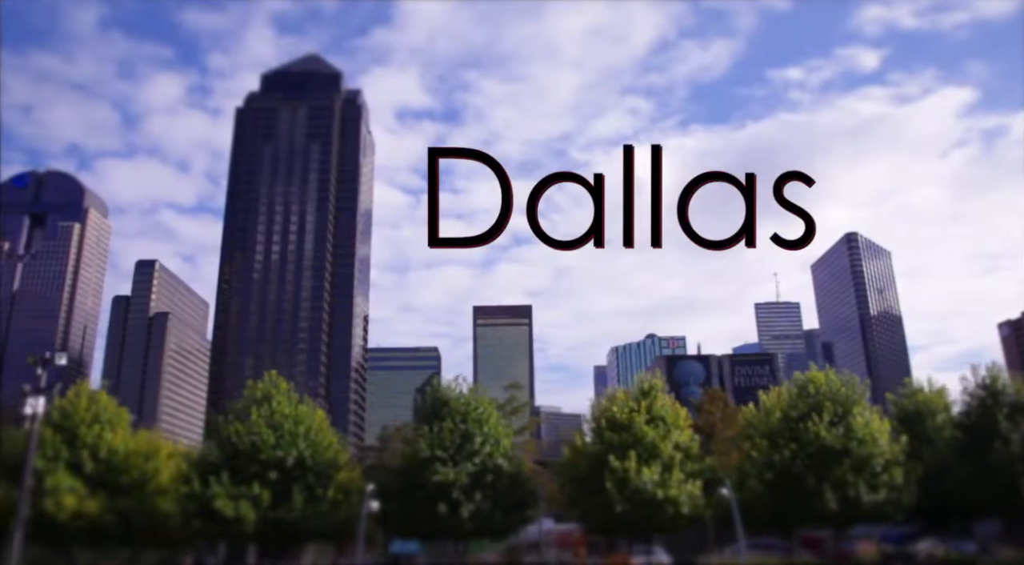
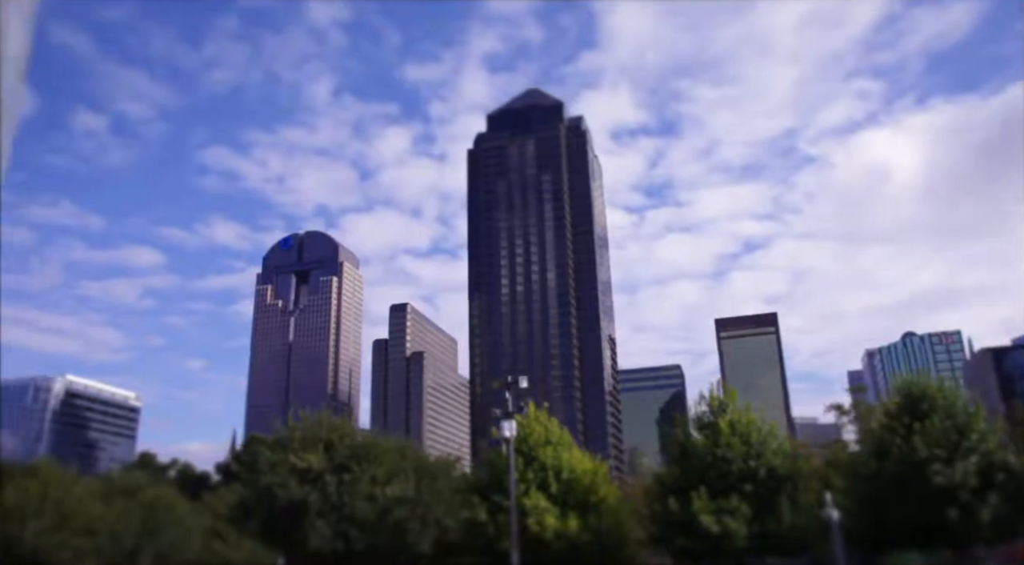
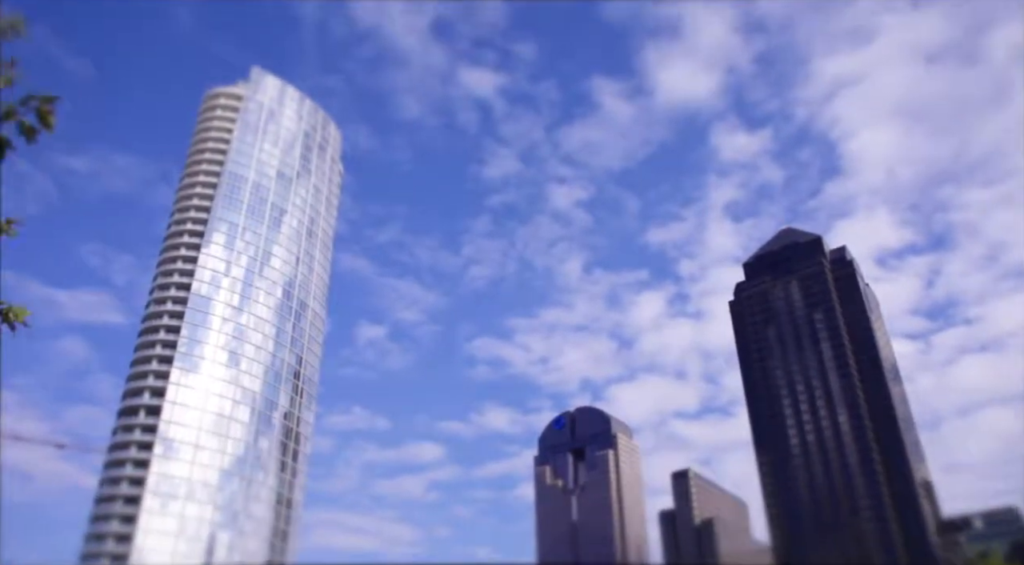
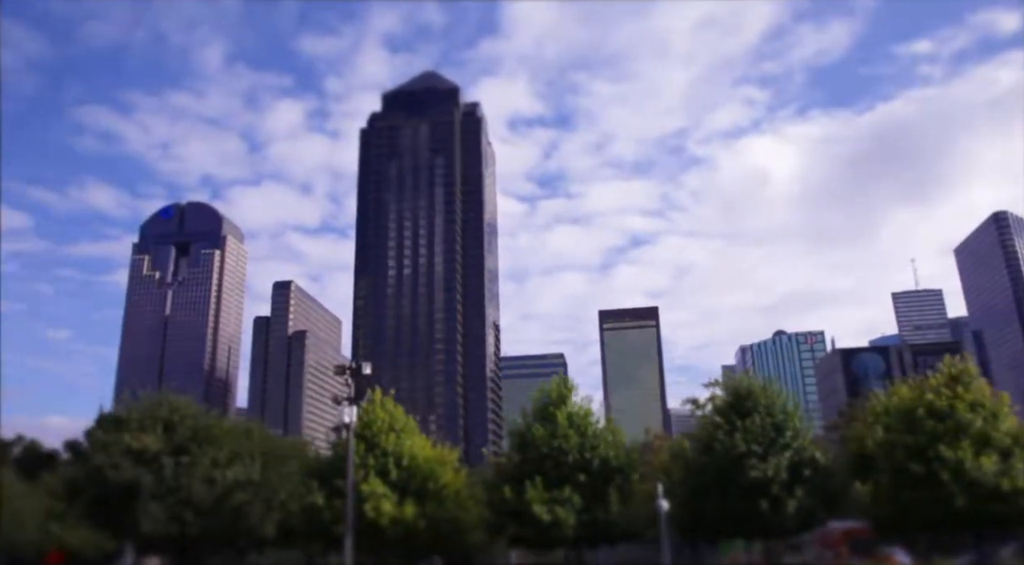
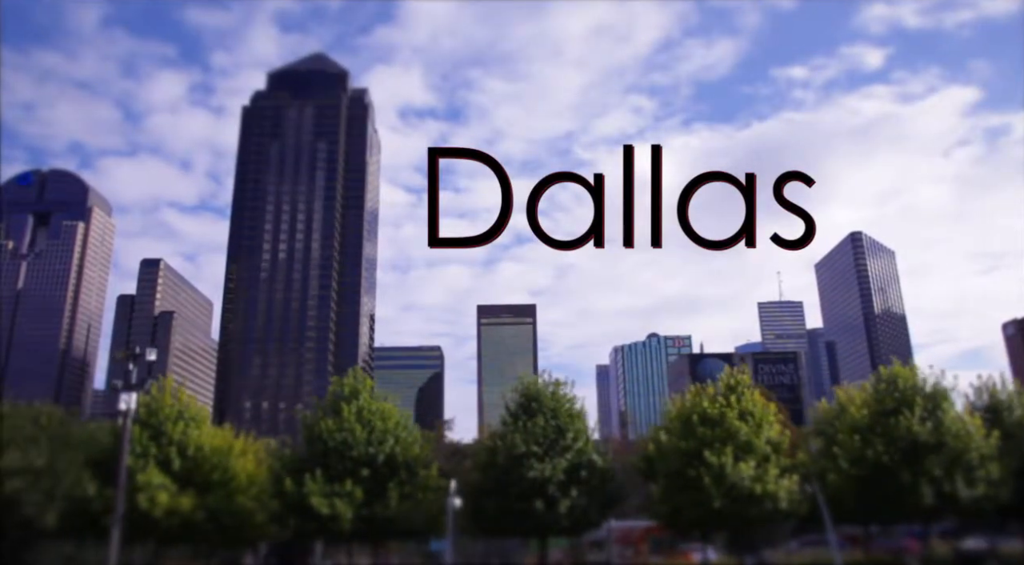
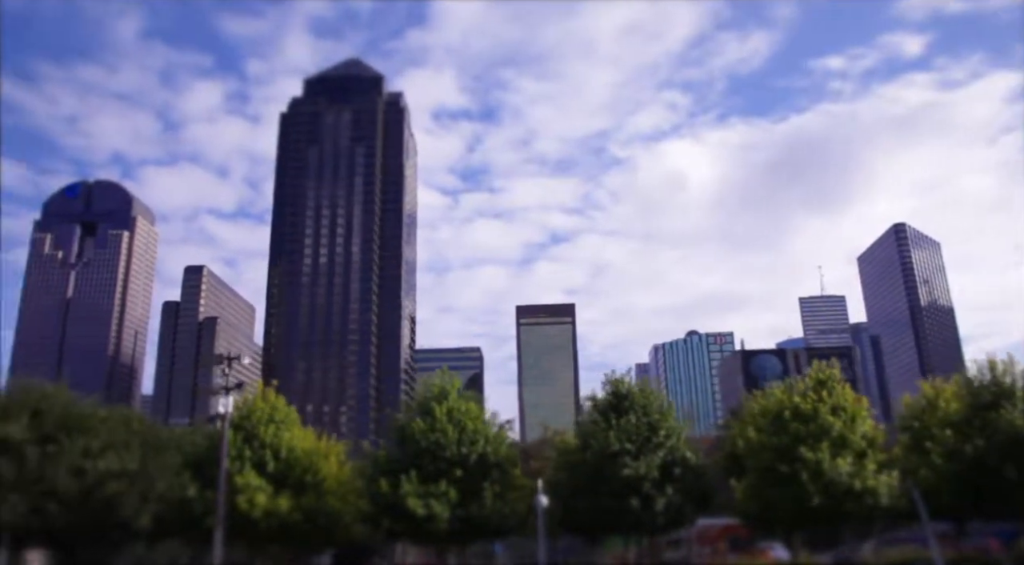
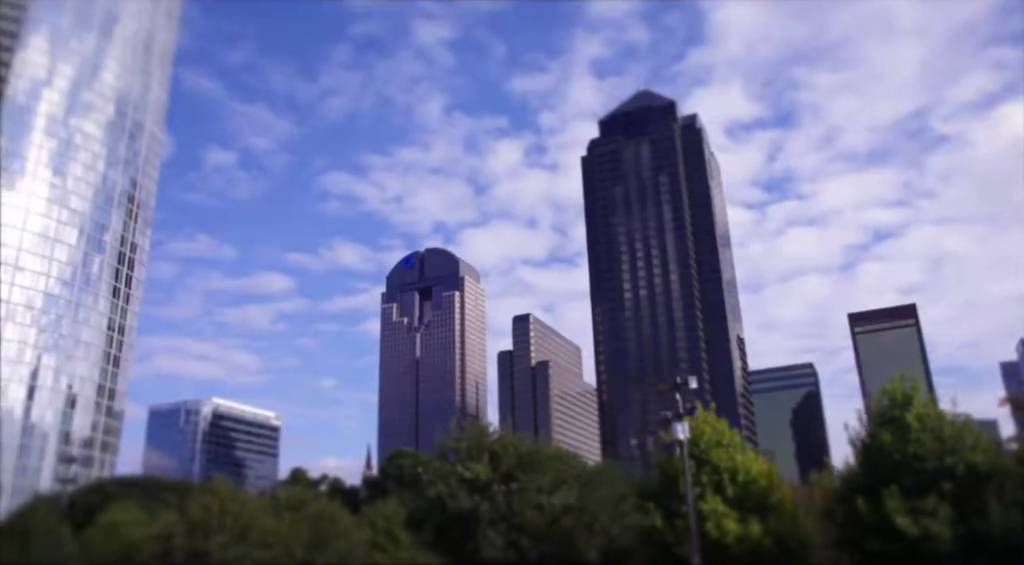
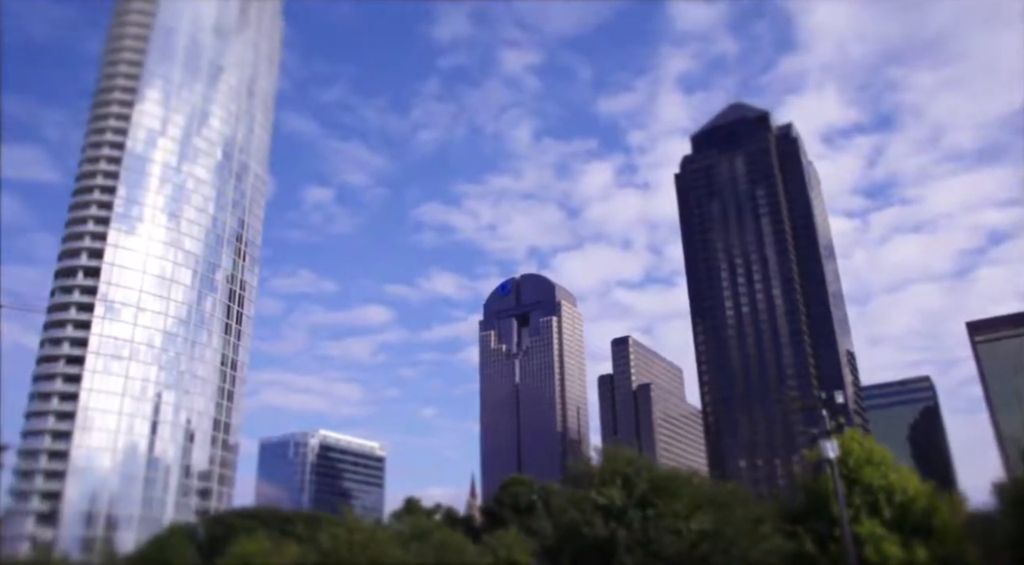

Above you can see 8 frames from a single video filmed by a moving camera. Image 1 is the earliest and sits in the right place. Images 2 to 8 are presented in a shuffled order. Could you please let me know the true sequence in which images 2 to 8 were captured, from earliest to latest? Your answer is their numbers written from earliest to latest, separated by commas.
5, 6, 4, 2, 7, 8, 3
